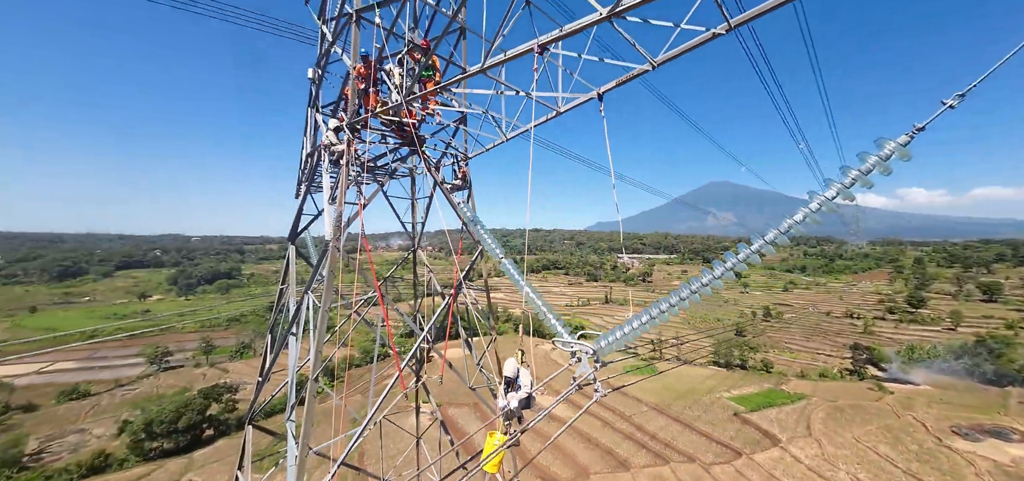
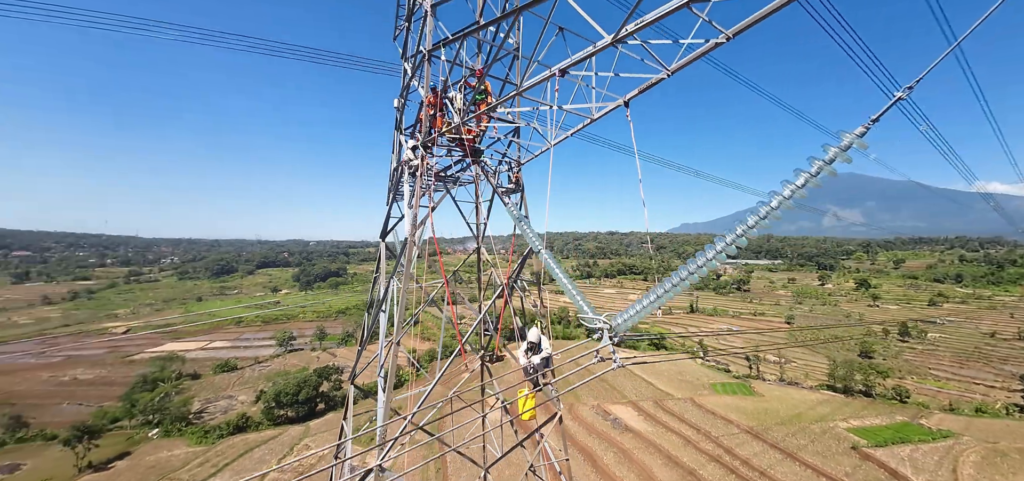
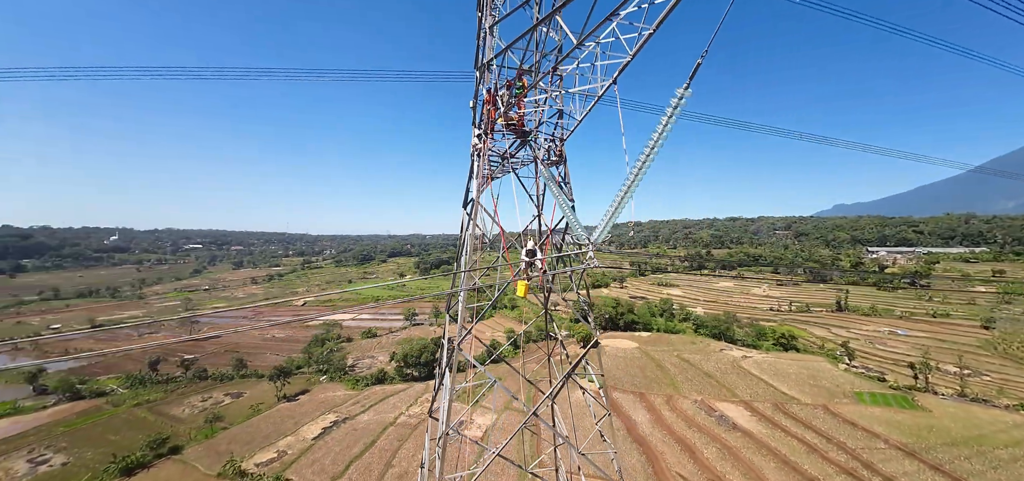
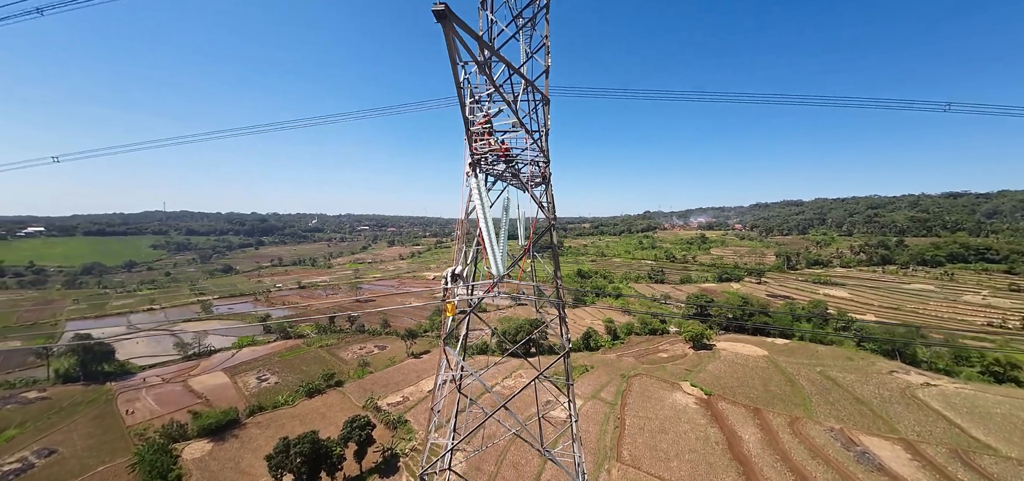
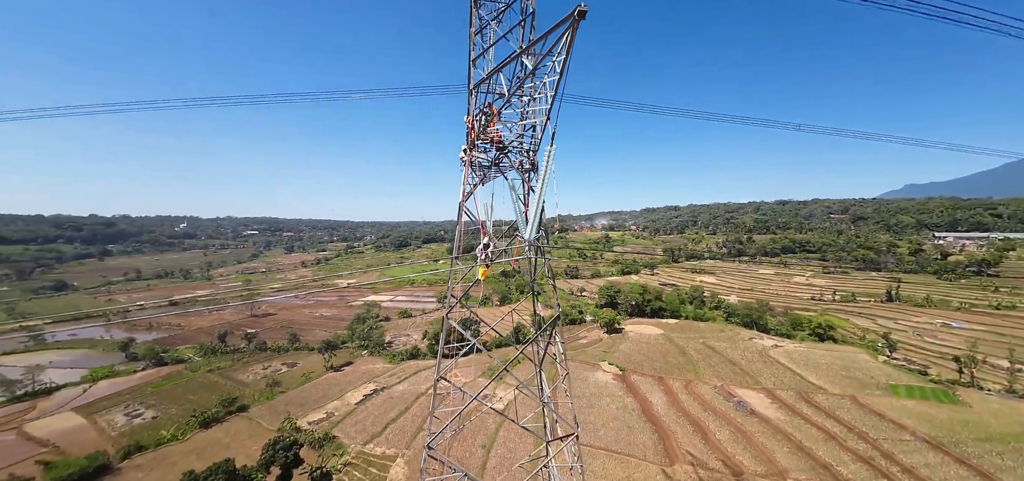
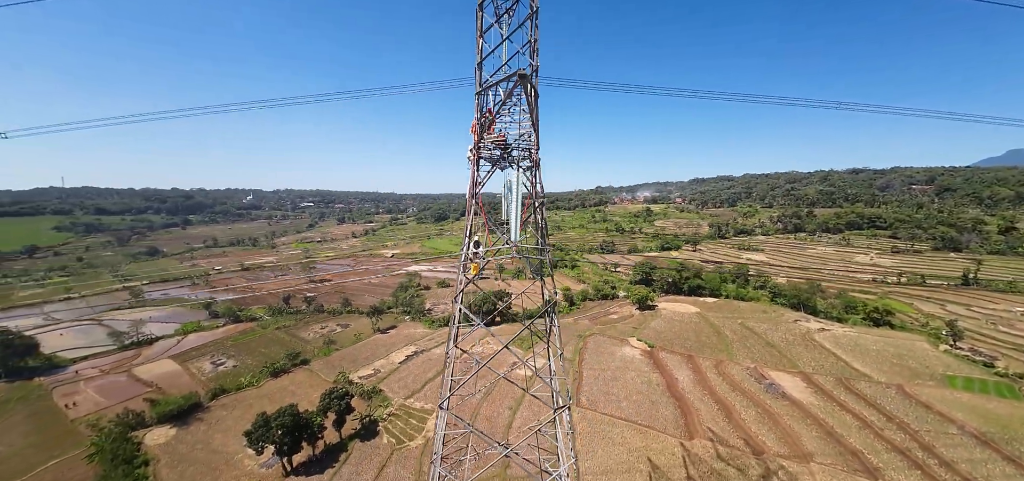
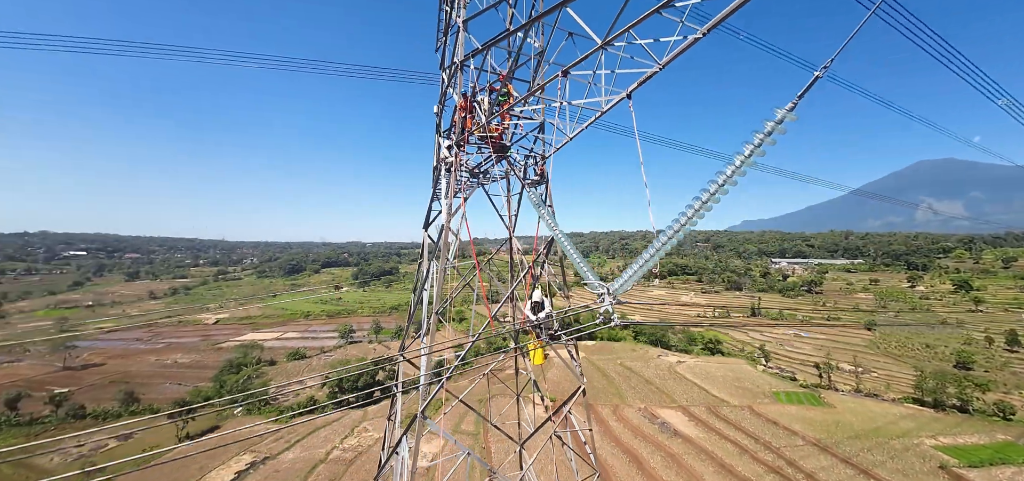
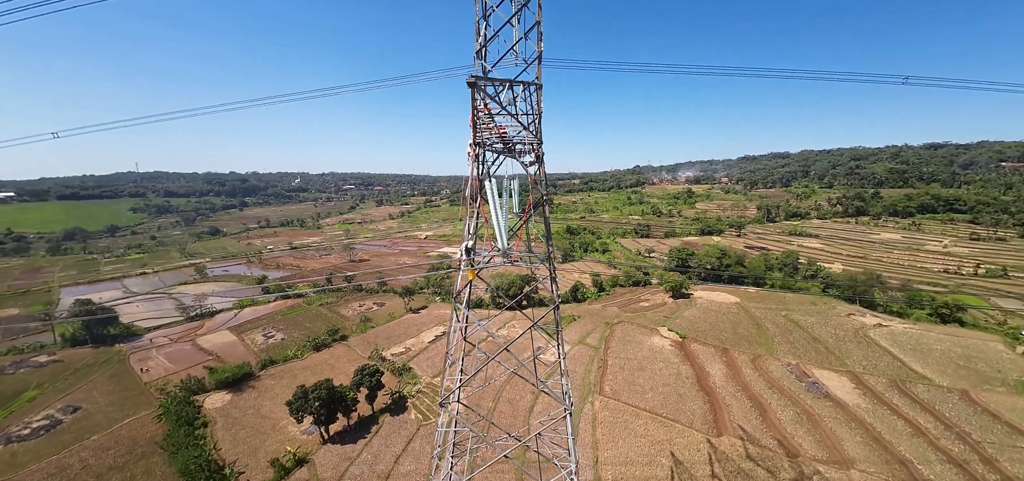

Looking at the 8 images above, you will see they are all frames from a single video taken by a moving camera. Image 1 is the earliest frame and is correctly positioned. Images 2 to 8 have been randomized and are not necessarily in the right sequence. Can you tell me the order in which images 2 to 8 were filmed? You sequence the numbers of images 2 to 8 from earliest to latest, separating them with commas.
2, 7, 3, 5, 6, 8, 4
